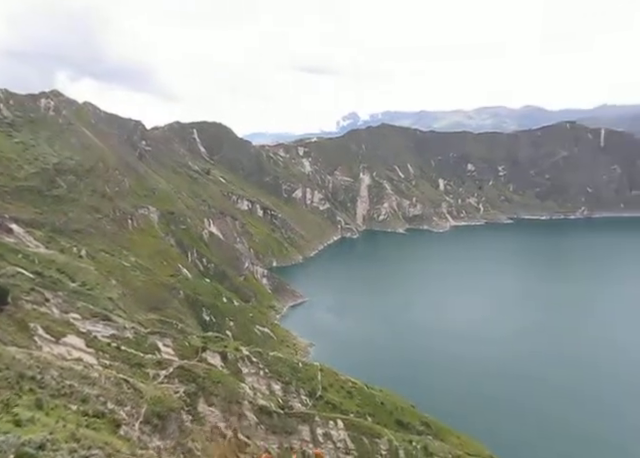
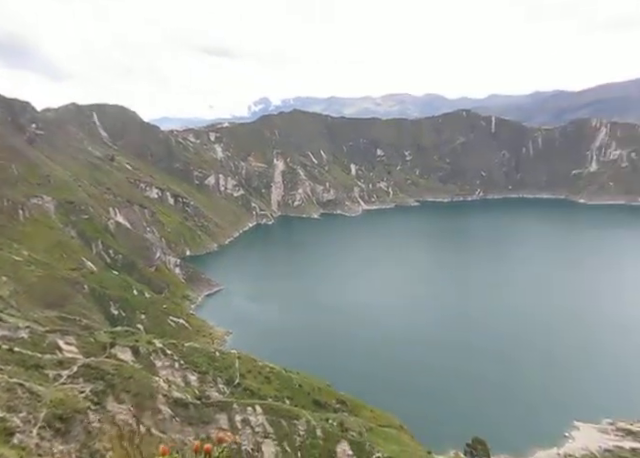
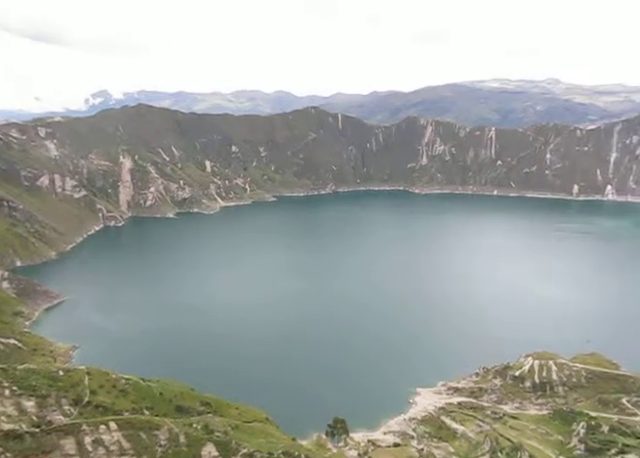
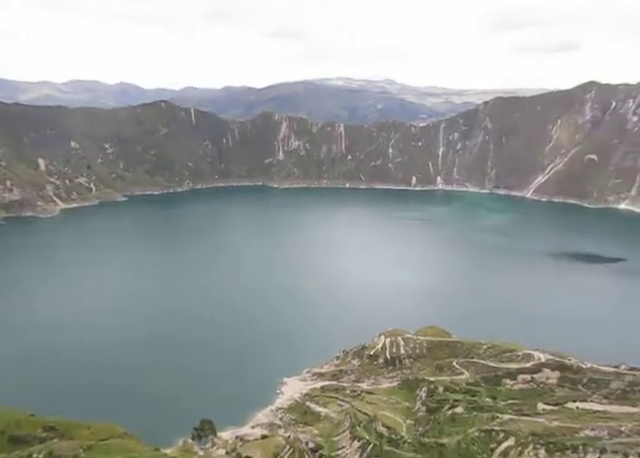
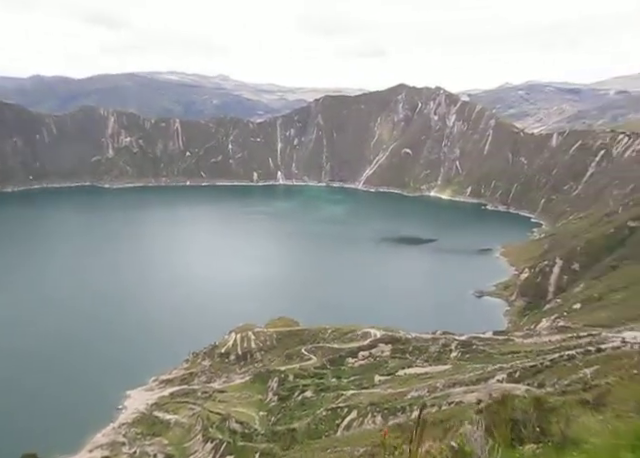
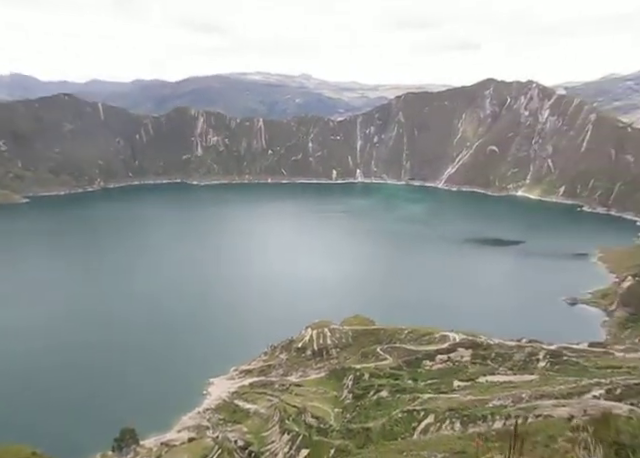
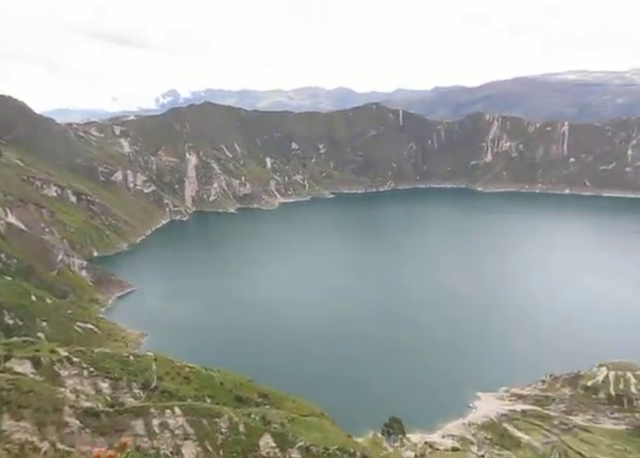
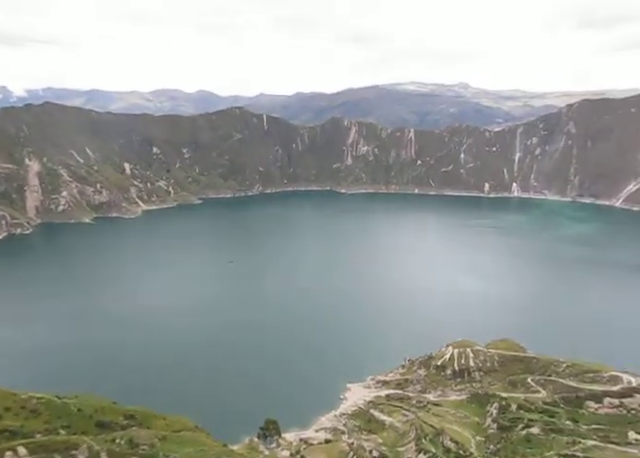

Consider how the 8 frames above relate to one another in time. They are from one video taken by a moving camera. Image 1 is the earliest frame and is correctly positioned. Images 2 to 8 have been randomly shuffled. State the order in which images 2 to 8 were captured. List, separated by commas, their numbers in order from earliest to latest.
2, 7, 3, 8, 4, 6, 5
